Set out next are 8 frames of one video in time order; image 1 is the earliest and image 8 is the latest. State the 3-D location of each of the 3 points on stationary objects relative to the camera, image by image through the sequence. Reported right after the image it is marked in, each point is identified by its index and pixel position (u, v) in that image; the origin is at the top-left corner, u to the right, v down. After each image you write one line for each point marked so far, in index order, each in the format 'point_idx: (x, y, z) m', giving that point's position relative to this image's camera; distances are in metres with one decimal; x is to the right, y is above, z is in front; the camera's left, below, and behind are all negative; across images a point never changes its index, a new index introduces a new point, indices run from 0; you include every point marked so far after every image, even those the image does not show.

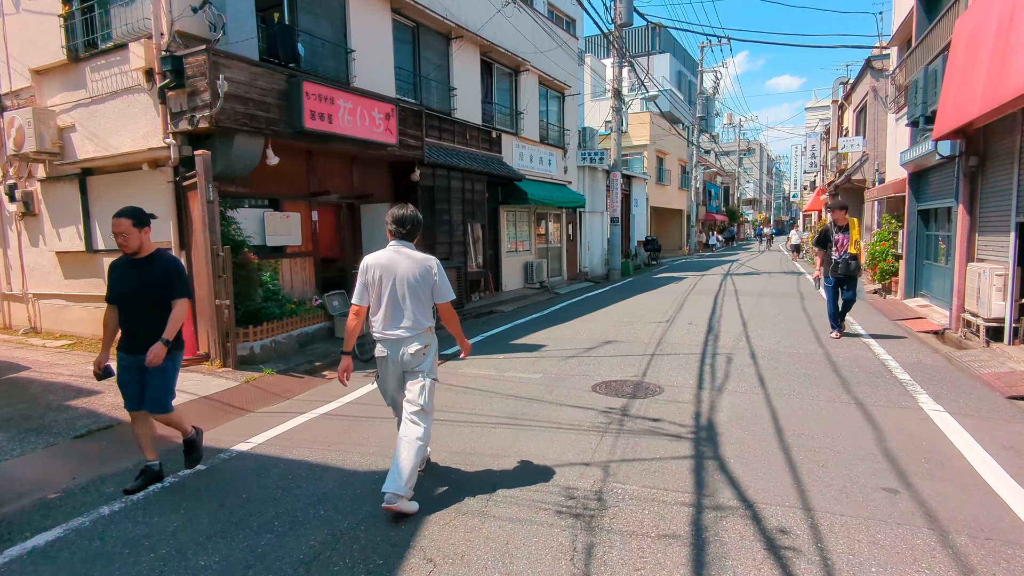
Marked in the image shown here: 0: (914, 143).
0: (+7.7, +2.7, +12.4) m
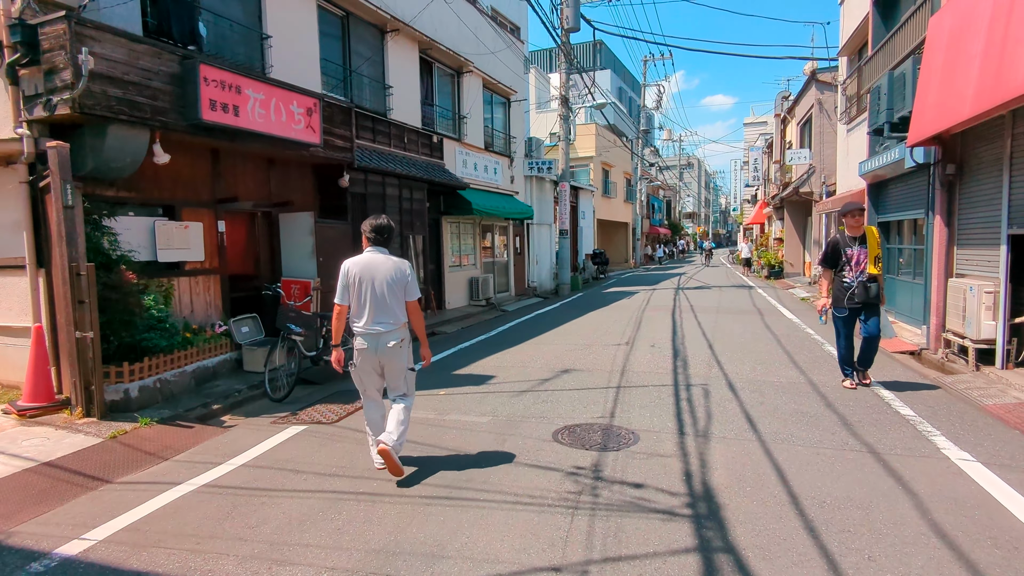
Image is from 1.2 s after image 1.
0: (+6.7, +2.4, +12.0) m
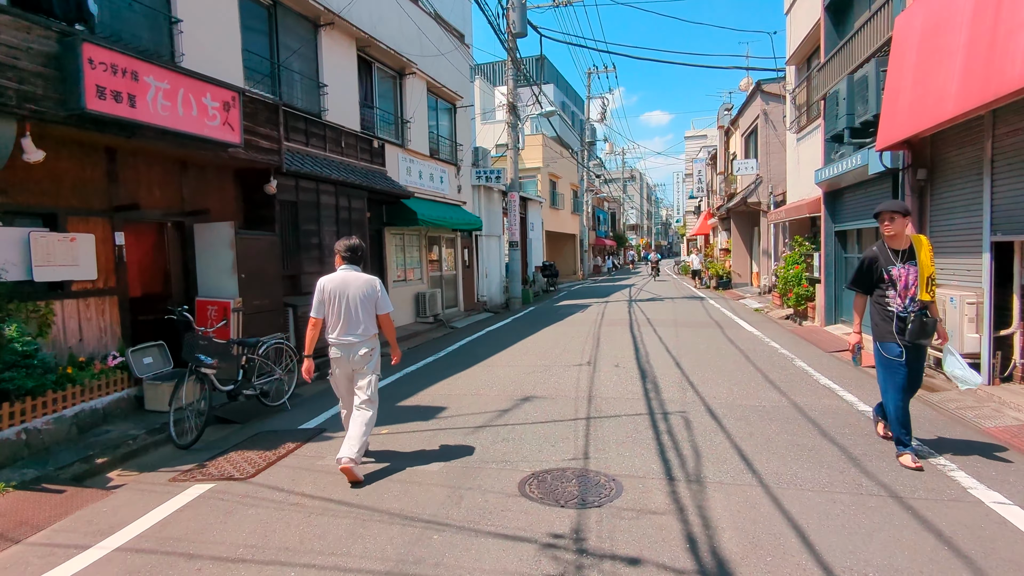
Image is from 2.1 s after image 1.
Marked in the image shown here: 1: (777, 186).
0: (+5.7, +2.3, +11.7) m
1: (+8.1, +3.1, +19.7) m
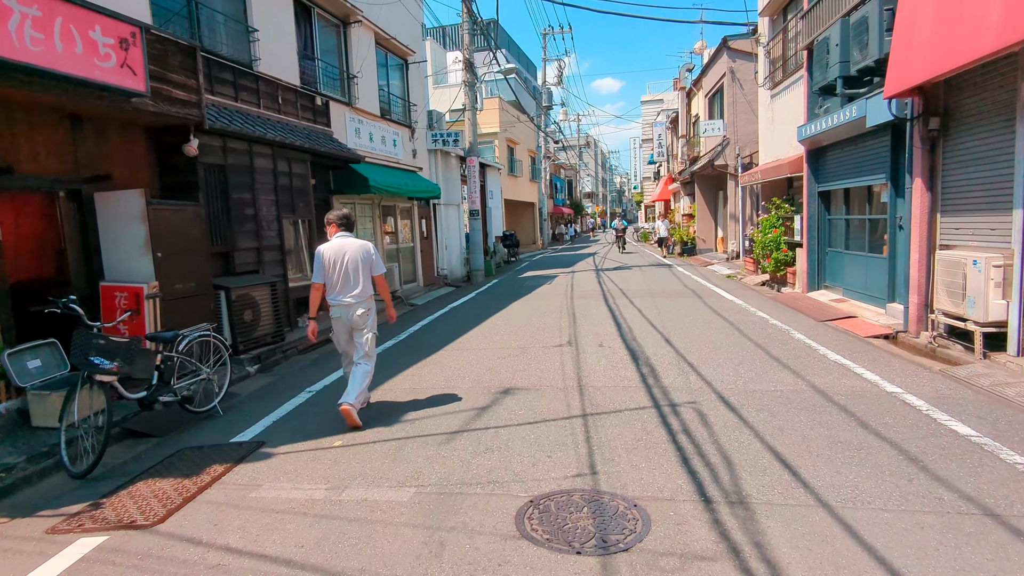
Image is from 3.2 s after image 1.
0: (+5.1, +2.9, +10.9) m
1: (+6.9, +4.1, +19.0) m
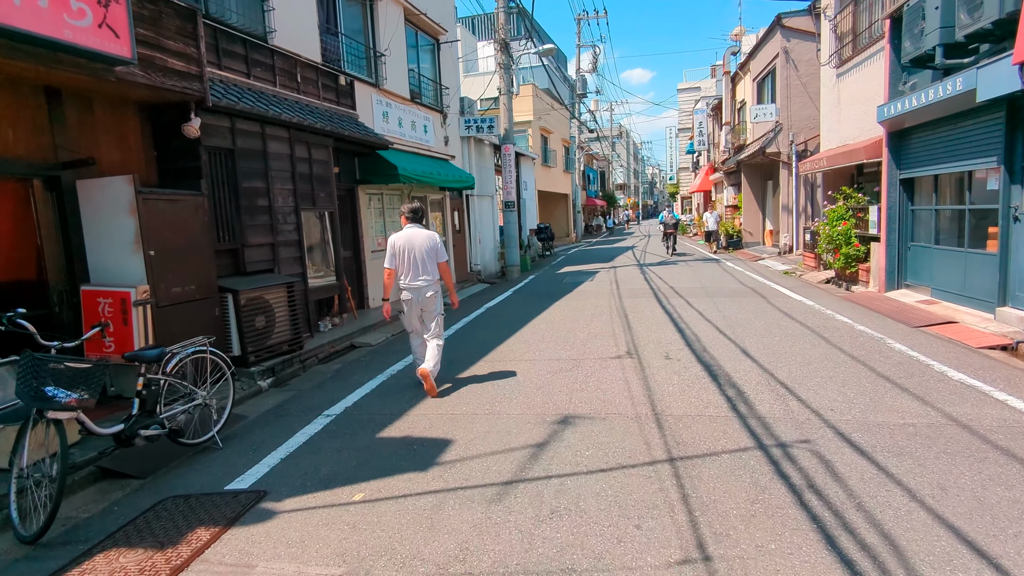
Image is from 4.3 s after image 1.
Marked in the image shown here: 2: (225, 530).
0: (+5.7, +2.9, +9.6) m
1: (+7.8, +4.2, +17.7) m
2: (-1.4, -1.2, +3.2) m
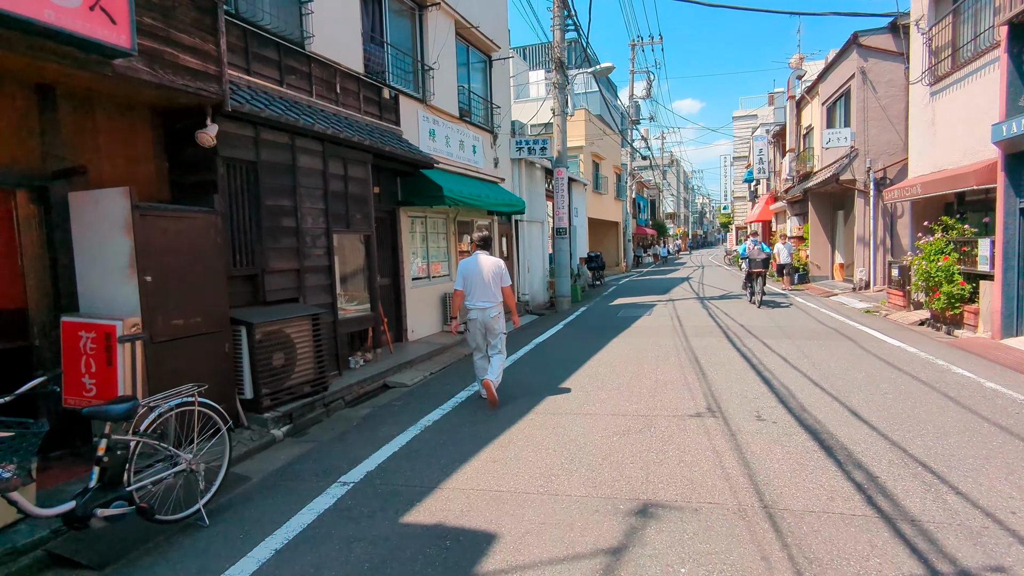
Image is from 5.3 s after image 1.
0: (+6.5, +2.3, +8.3) m
1: (+9.2, +3.2, +16.2) m
2: (-1.2, -1.3, +2.2) m
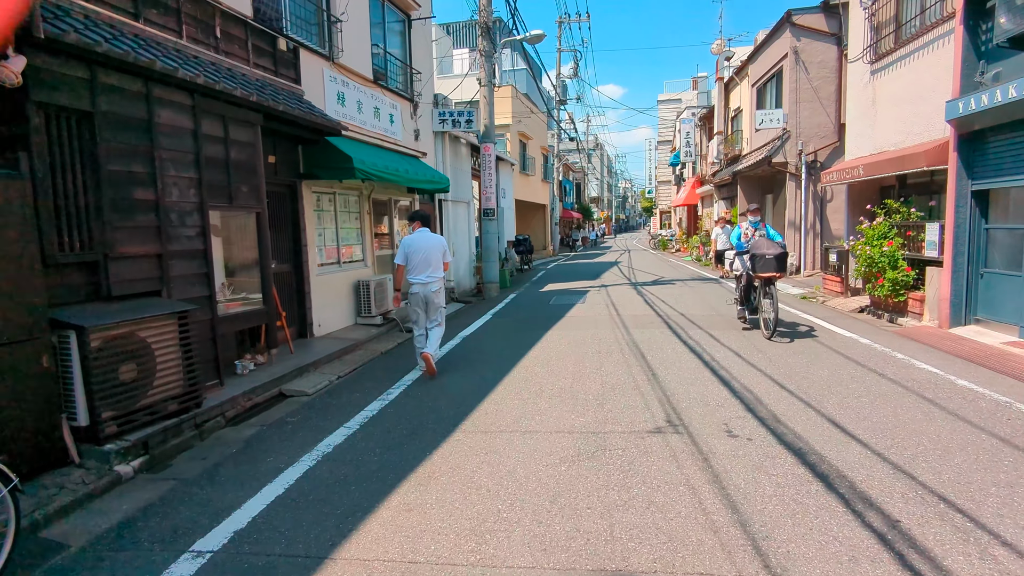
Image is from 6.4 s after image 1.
0: (+5.6, +2.4, +7.9) m
1: (+7.4, +3.6, +16.0) m
2: (-1.3, -1.4, +1.0) m
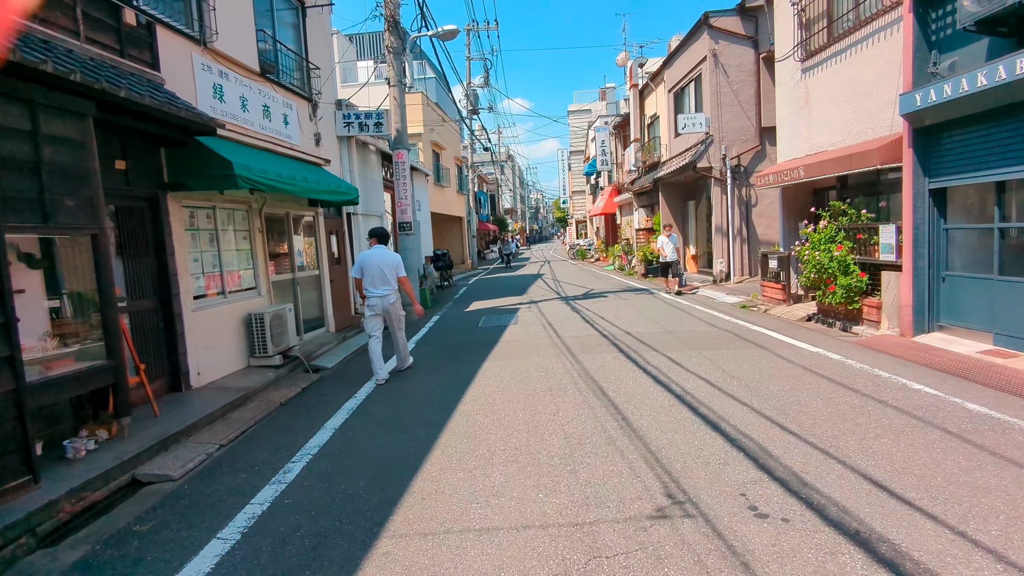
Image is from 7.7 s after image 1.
0: (+4.7, +2.4, +7.4) m
1: (+5.3, +3.4, +15.7) m
2: (-1.1, -1.6, -0.4) m
